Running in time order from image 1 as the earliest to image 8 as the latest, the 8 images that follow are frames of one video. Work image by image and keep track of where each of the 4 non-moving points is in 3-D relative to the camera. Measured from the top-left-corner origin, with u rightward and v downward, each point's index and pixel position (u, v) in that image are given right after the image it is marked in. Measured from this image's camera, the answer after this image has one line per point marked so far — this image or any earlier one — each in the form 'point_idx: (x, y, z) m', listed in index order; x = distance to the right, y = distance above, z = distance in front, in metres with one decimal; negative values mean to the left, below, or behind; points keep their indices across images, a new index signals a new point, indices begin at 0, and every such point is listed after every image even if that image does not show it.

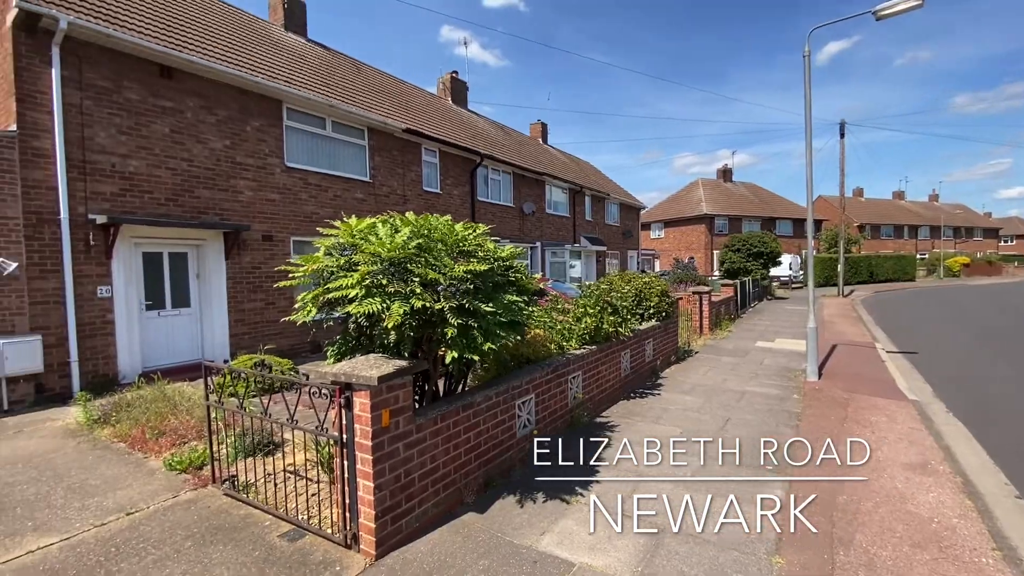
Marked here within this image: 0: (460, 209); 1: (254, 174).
0: (-1.6, +2.5, +14.9) m
1: (-5.0, +2.2, +9.4) m
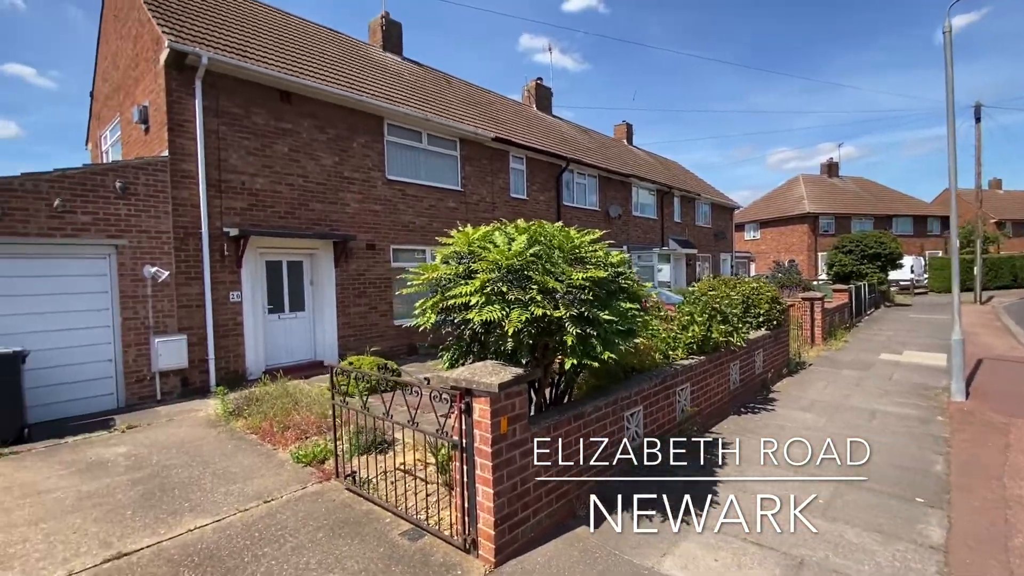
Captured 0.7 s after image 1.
0: (+1.1, +2.3, +14.9) m
1: (-3.2, +2.1, +10.0) m
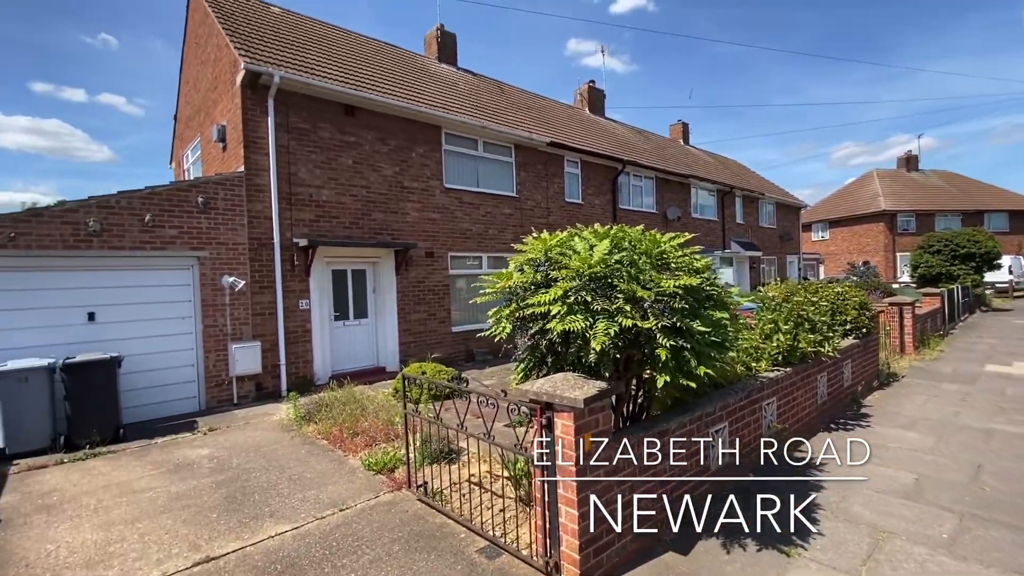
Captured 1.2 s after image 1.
0: (+2.8, +2.1, +14.6) m
1: (-2.0, +1.9, +10.2) m
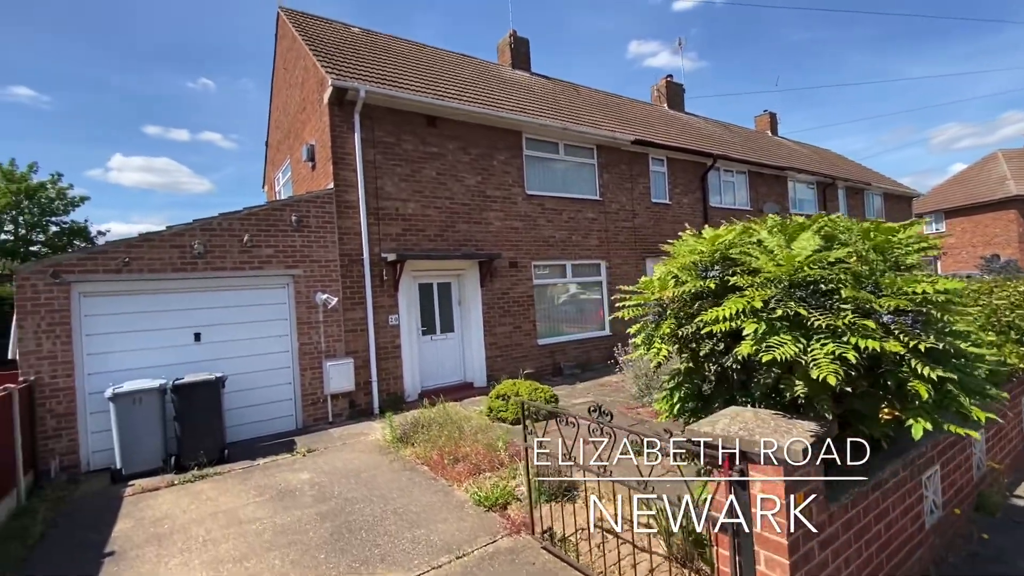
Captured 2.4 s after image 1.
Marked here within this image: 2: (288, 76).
0: (+5.1, +2.0, +13.5) m
1: (-0.2, +1.7, +9.8) m
2: (-4.7, +4.5, +10.2) m
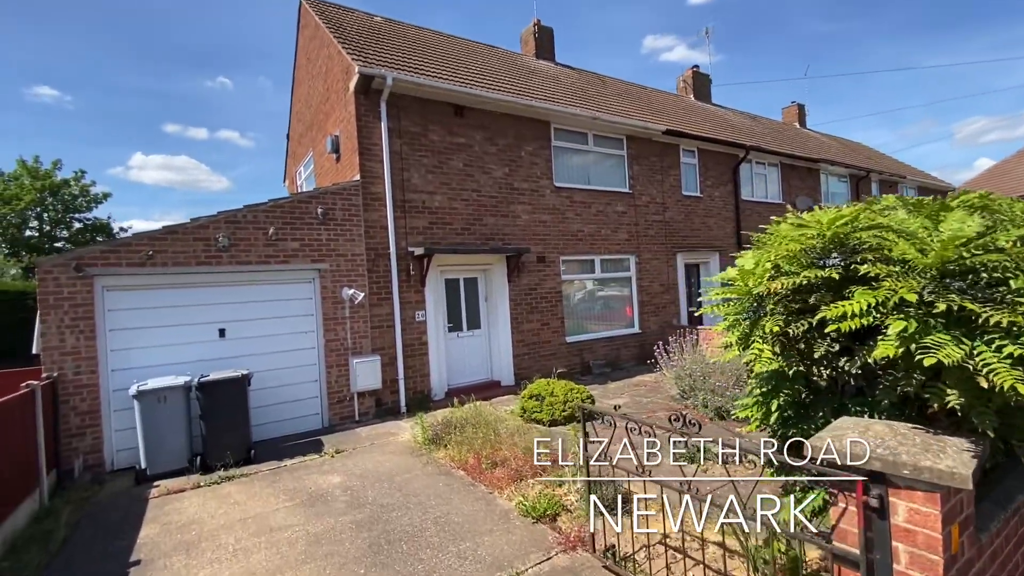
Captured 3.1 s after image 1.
0: (+5.7, +2.1, +13.0) m
1: (+0.3, +1.8, +9.5) m
2: (-4.2, +4.6, +10.0) m
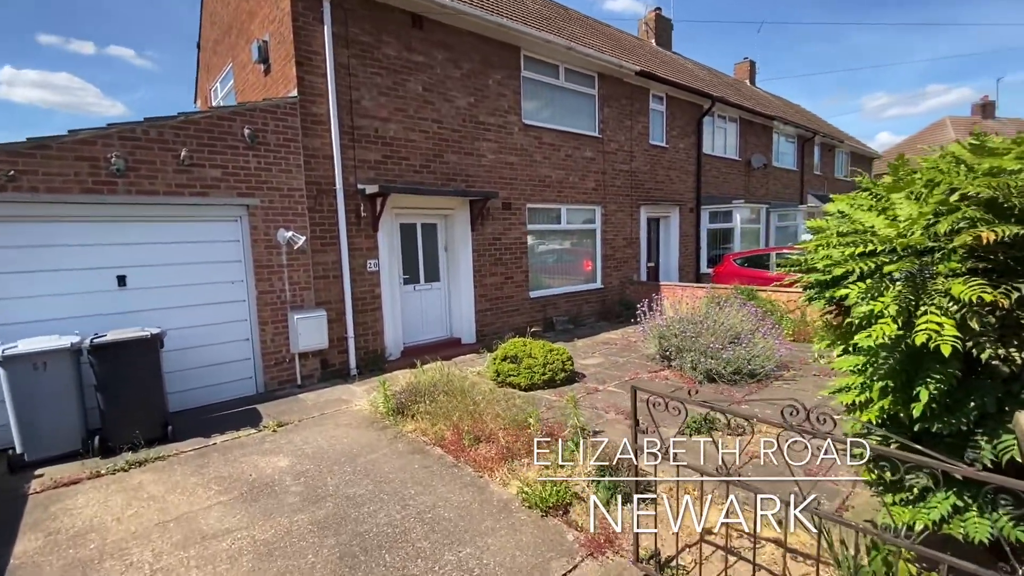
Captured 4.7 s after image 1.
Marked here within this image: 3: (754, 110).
0: (+4.6, +3.2, +12.6) m
1: (-0.3, +2.7, +8.4) m
2: (-4.7, +5.6, +8.0) m
3: (+7.3, +5.3, +14.4) m
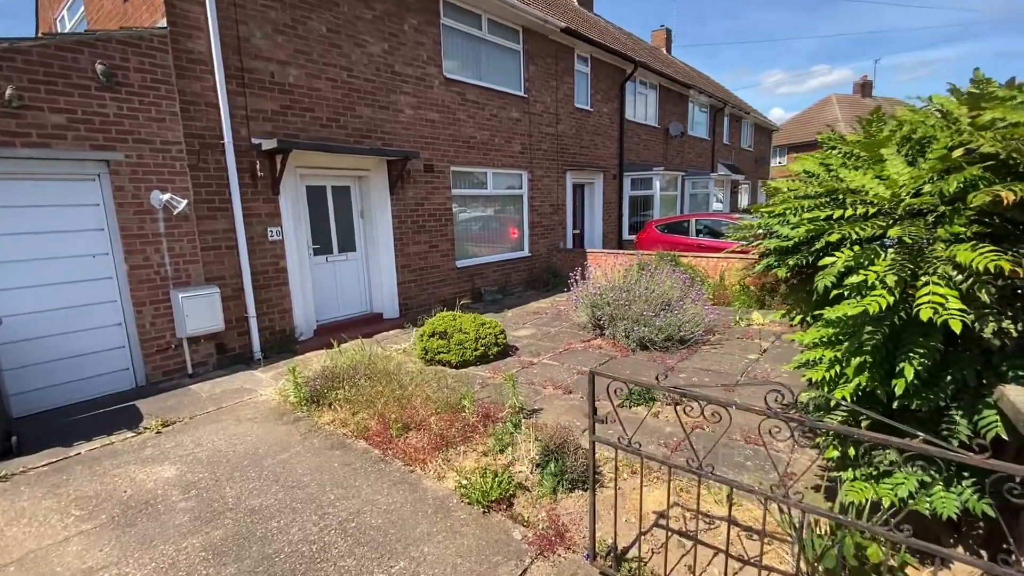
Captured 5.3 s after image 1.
0: (+2.5, +4.1, +12.5) m
1: (-1.6, +3.2, +7.7) m
2: (-5.9, +5.9, +6.3) m
3: (+4.9, +6.4, +14.6) m
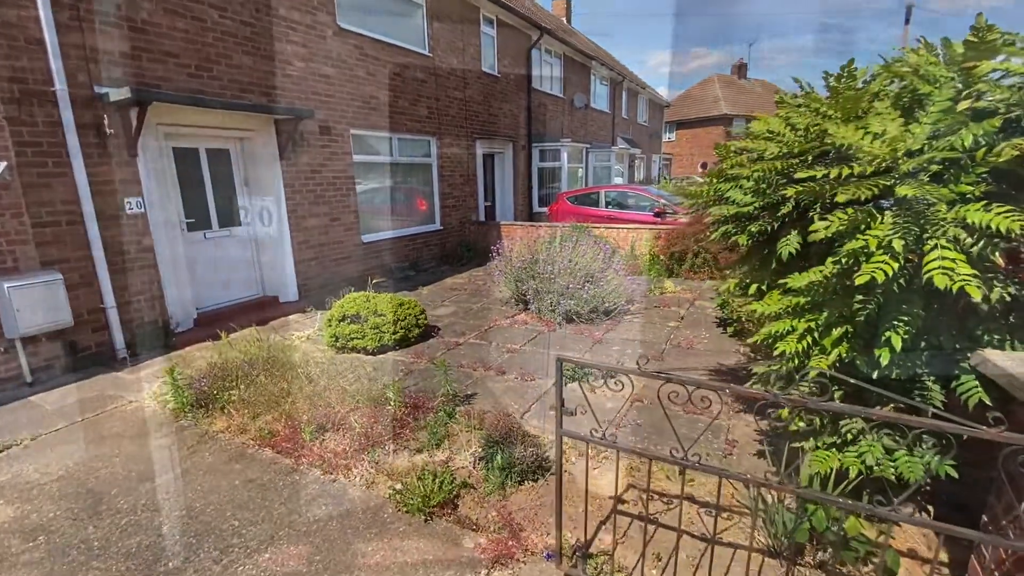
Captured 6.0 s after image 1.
0: (+0.1, +4.8, +12.2) m
1: (-2.9, +3.5, +6.7) m
2: (-7.0, +6.0, +4.4) m
3: (+2.0, +7.3, +14.5) m
